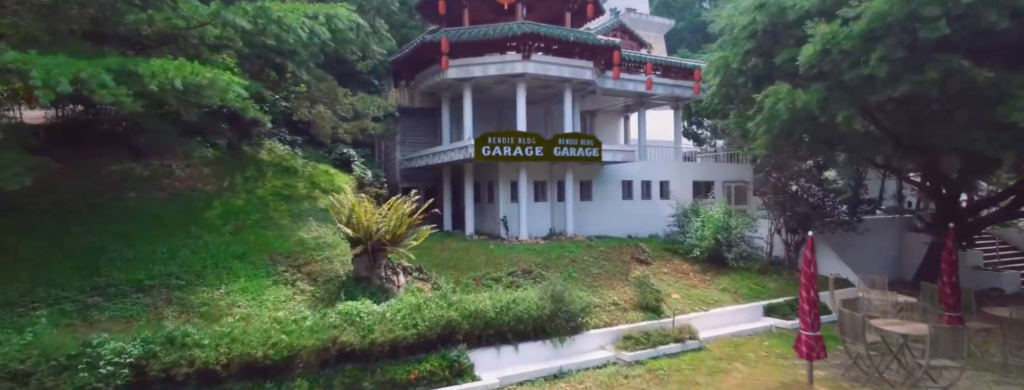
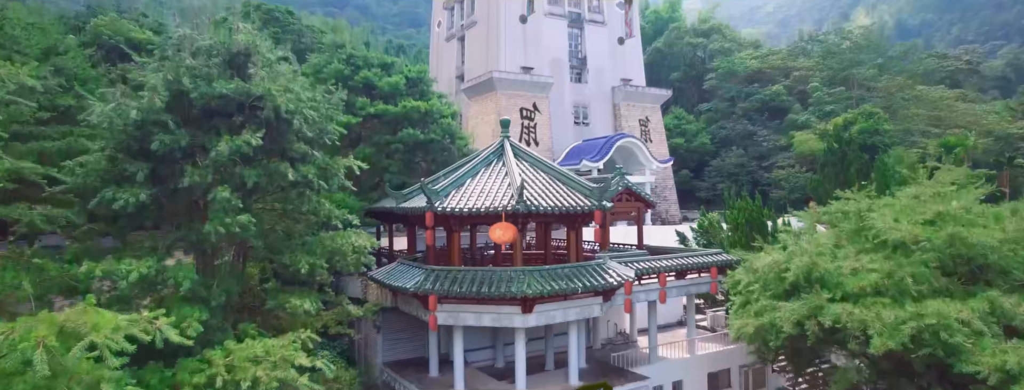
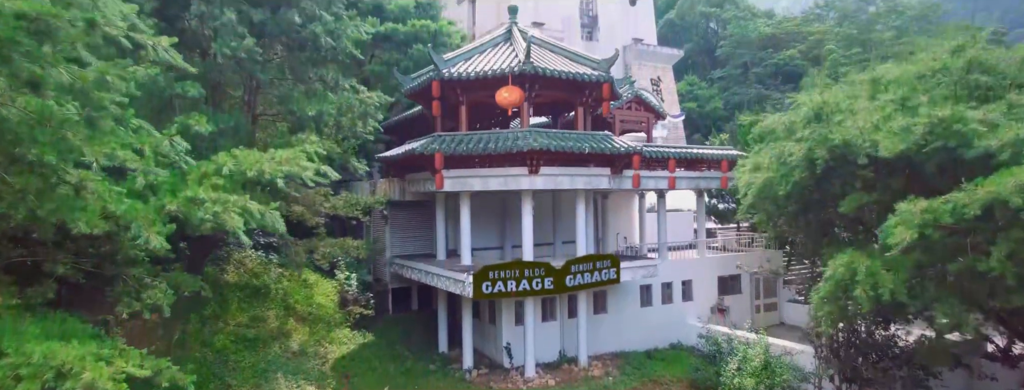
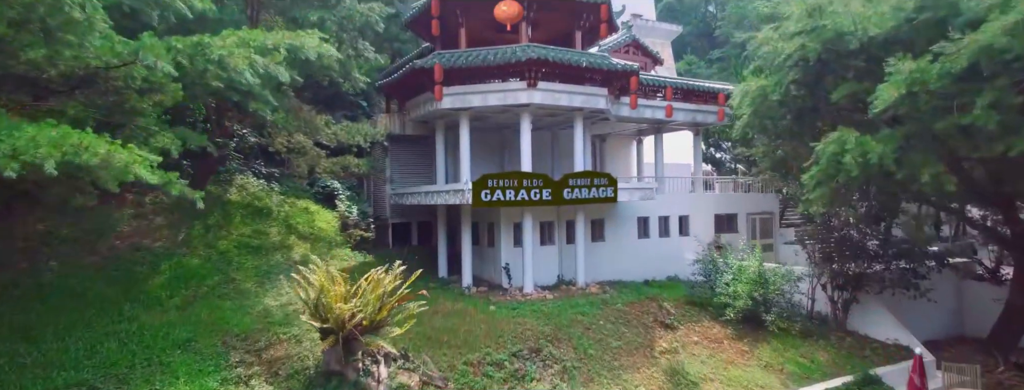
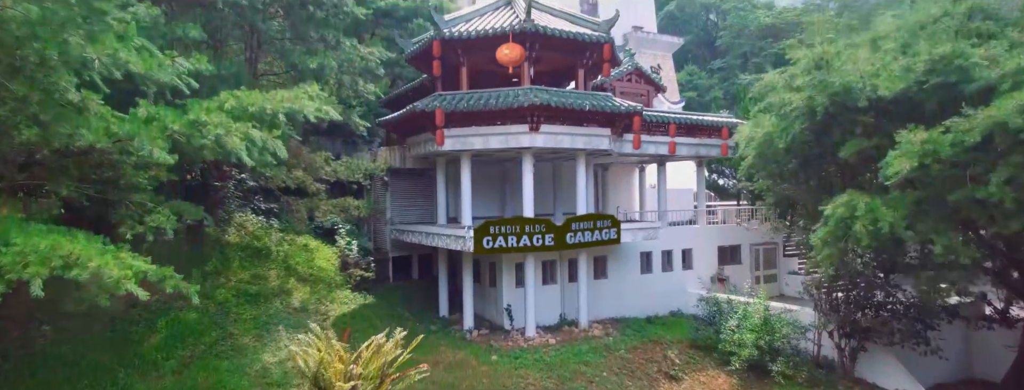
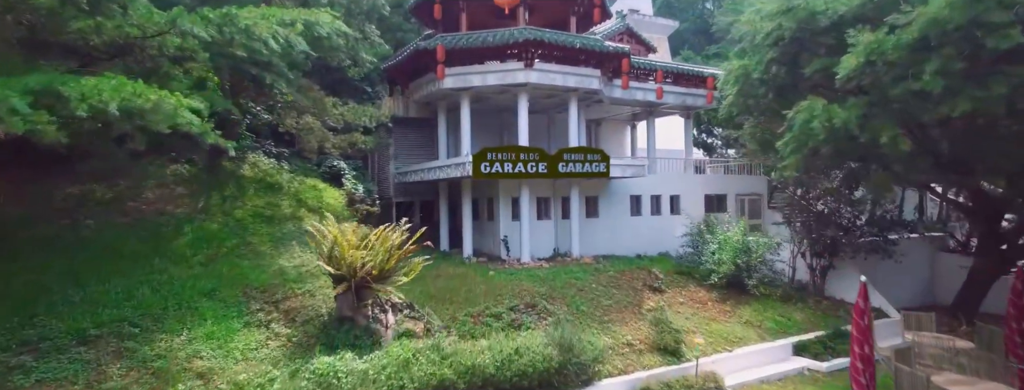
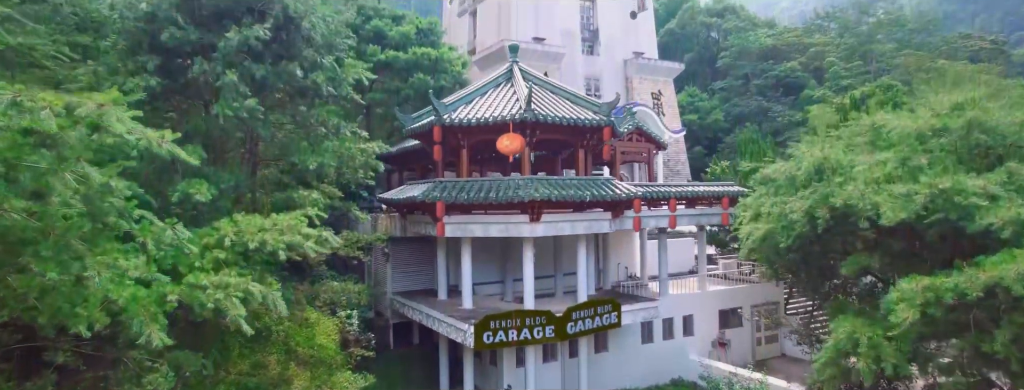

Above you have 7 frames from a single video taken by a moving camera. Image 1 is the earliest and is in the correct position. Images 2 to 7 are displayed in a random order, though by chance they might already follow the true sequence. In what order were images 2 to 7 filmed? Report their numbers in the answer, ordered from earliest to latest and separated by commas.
6, 4, 5, 3, 7, 2
